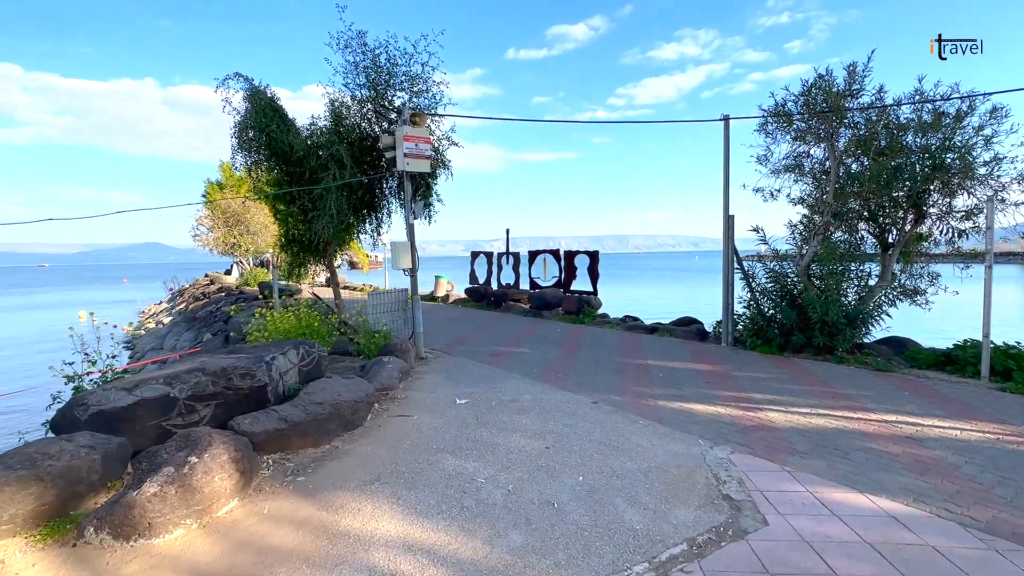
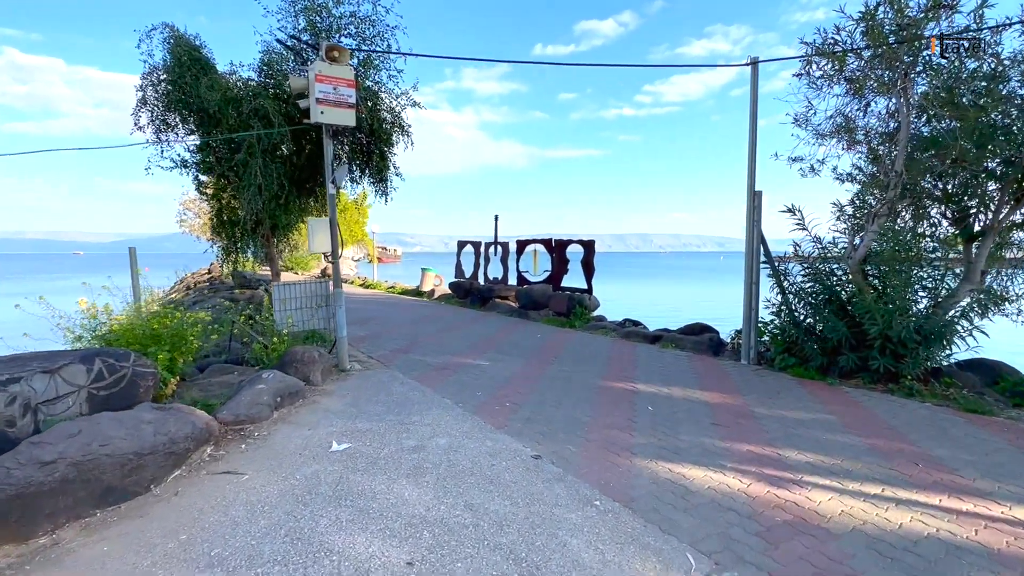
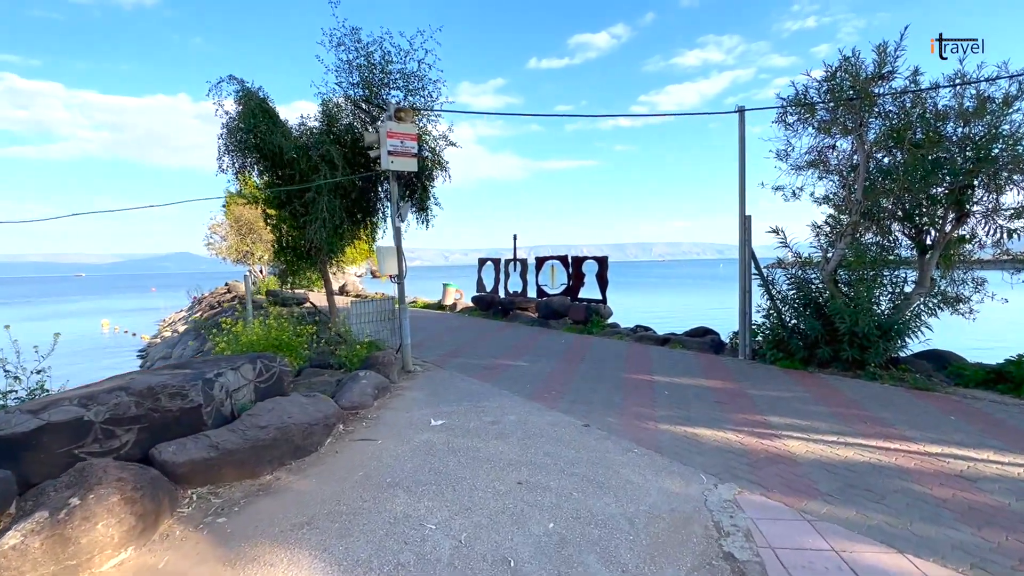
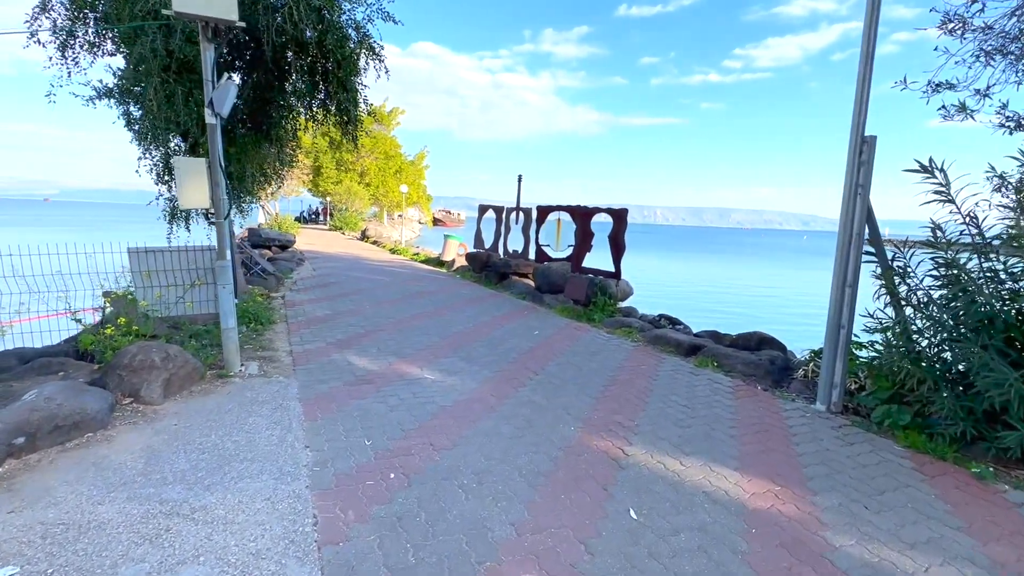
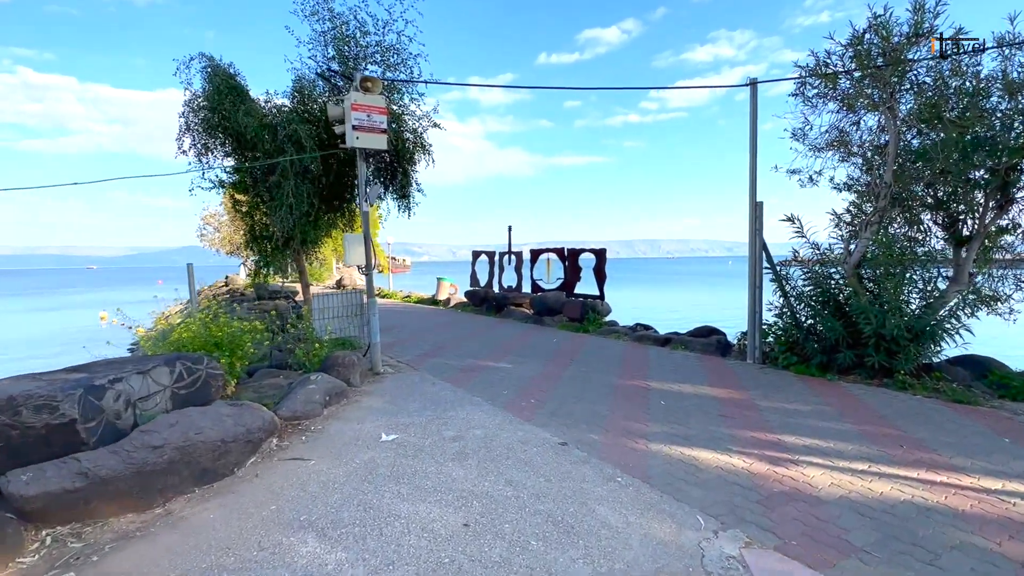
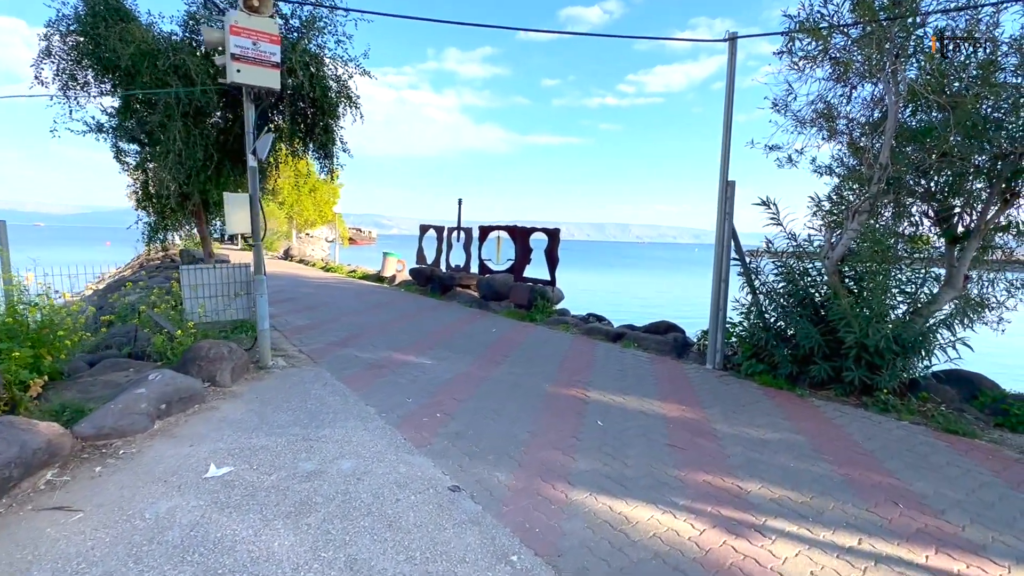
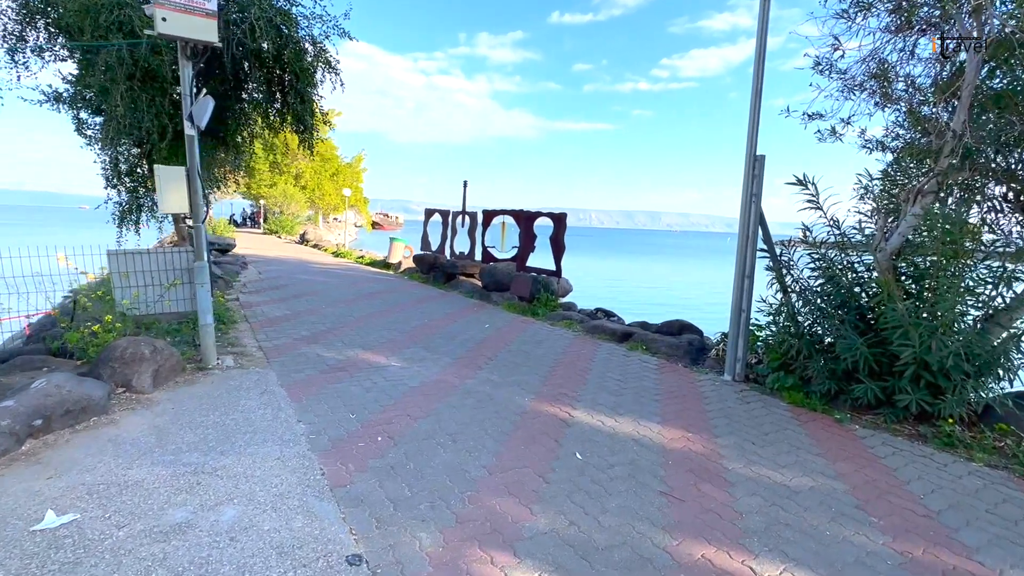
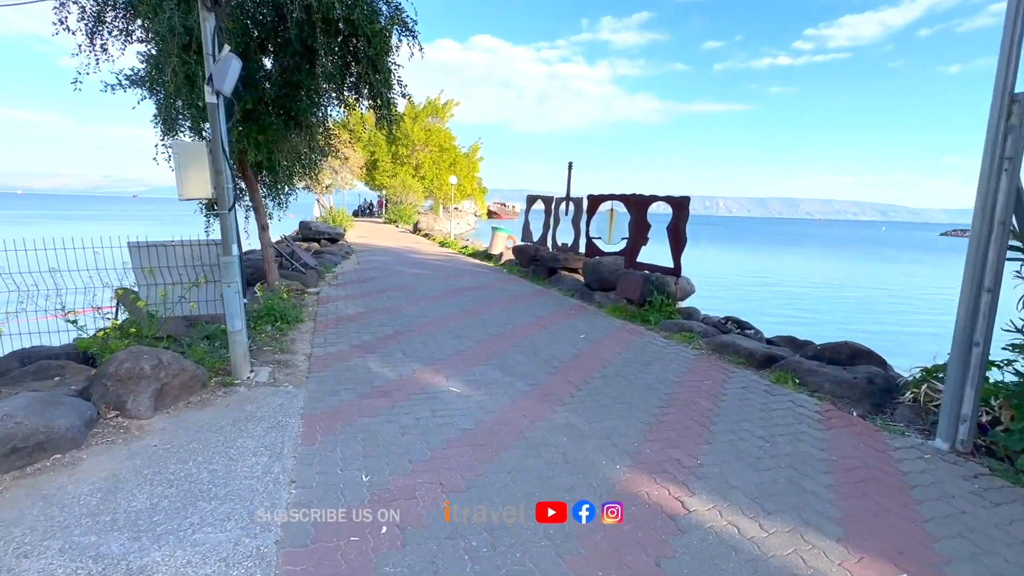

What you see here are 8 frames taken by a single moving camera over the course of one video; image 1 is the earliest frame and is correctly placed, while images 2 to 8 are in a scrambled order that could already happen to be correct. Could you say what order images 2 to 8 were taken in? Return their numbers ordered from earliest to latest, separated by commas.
3, 5, 2, 6, 7, 4, 8
